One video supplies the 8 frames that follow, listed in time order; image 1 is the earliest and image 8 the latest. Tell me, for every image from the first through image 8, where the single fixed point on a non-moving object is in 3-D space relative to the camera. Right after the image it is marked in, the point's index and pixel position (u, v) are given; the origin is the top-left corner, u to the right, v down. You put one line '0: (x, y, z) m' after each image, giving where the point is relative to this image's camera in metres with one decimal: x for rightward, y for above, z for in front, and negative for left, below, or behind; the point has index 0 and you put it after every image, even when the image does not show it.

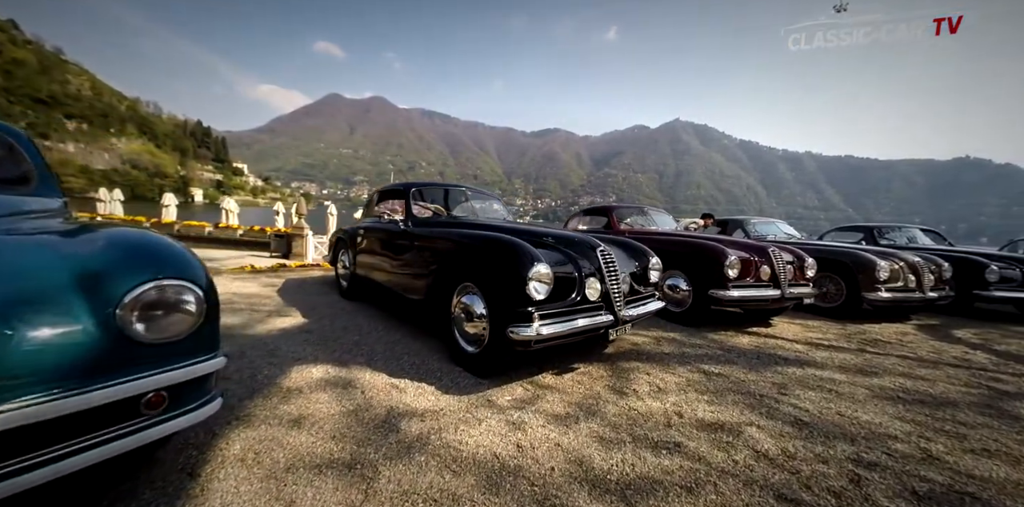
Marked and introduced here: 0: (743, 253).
0: (+2.7, 0.0, +4.5) m
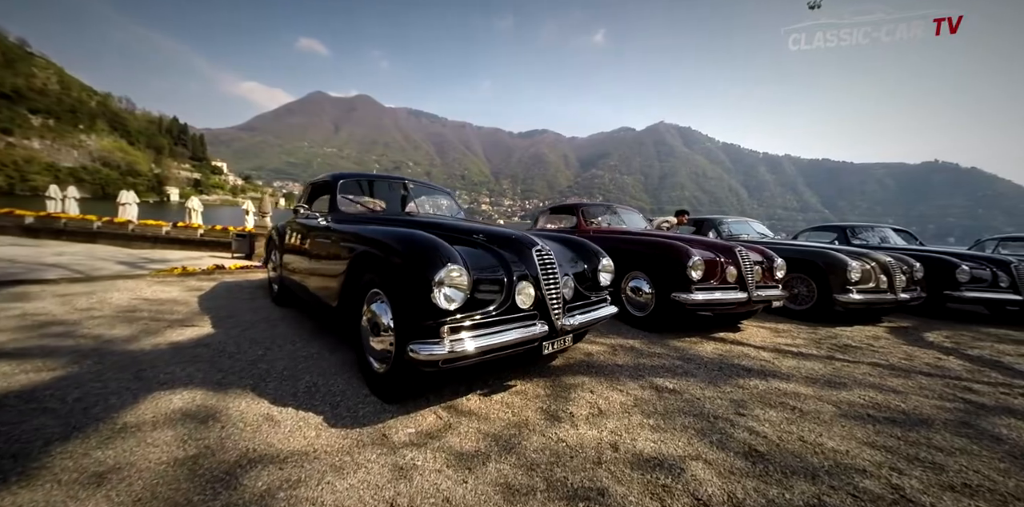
0: (+2.2, 0.0, +4.2) m
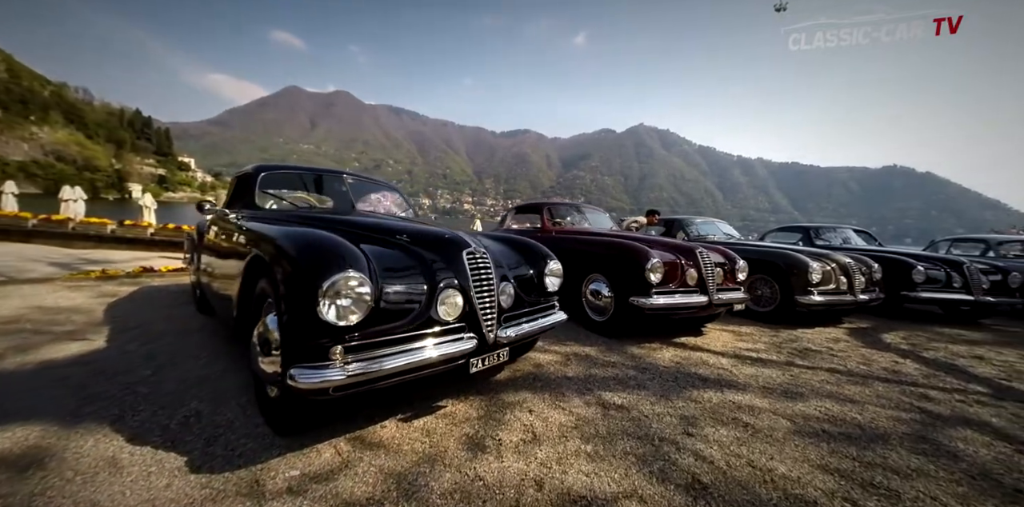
0: (+1.7, 0.0, +4.0) m
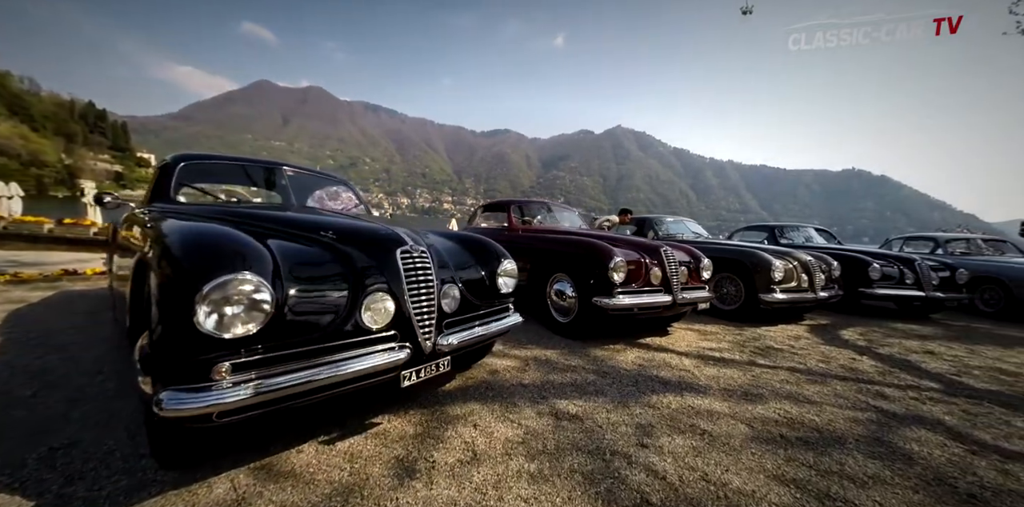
0: (+1.3, 0.0, +3.9) m
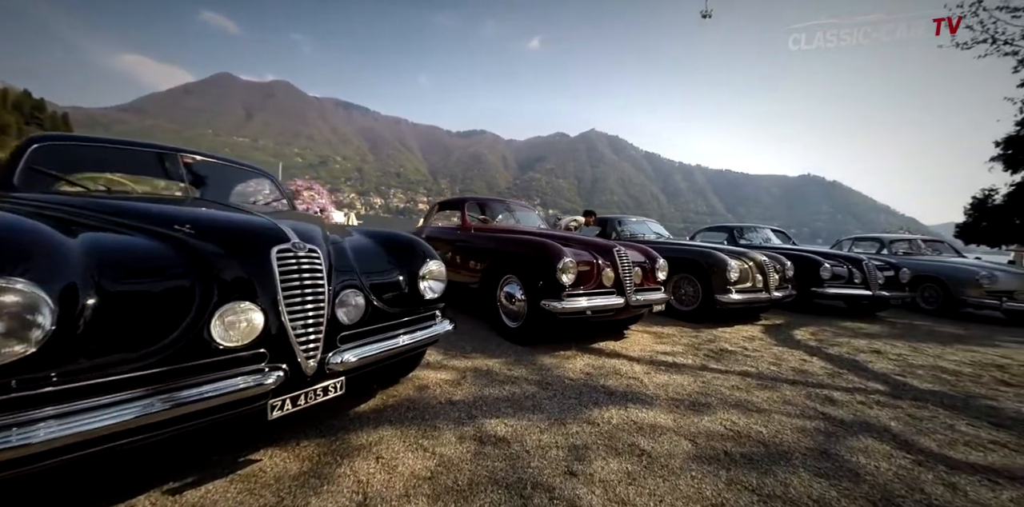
0: (+0.7, 0.0, +3.7) m
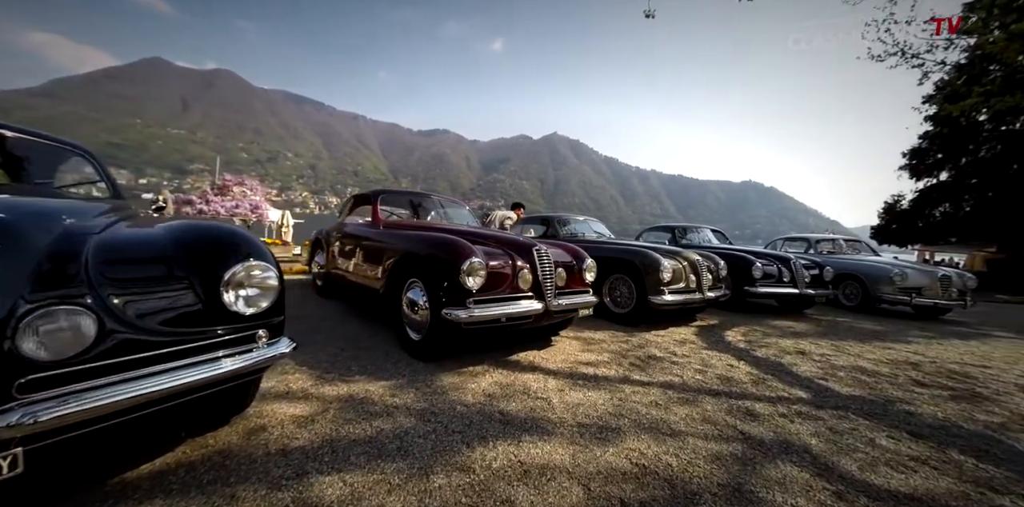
0: (-0.1, 0.0, +3.3) m
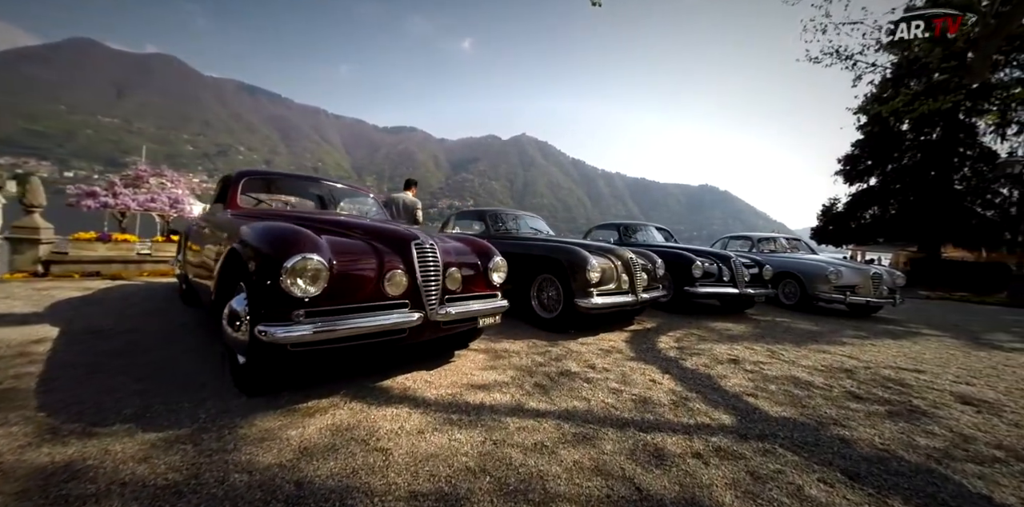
0: (-1.0, 0.0, +2.5) m
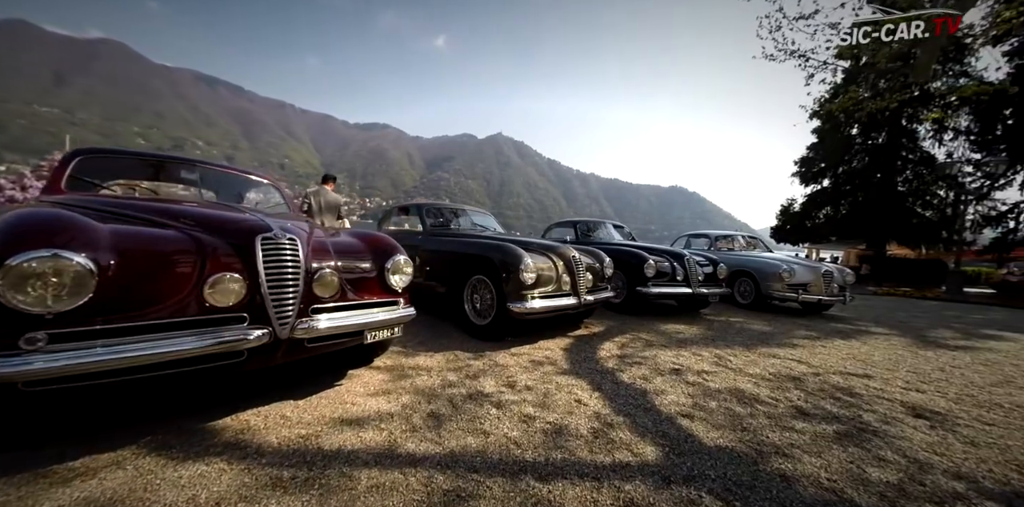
0: (-1.7, 0.0, +1.9) m
